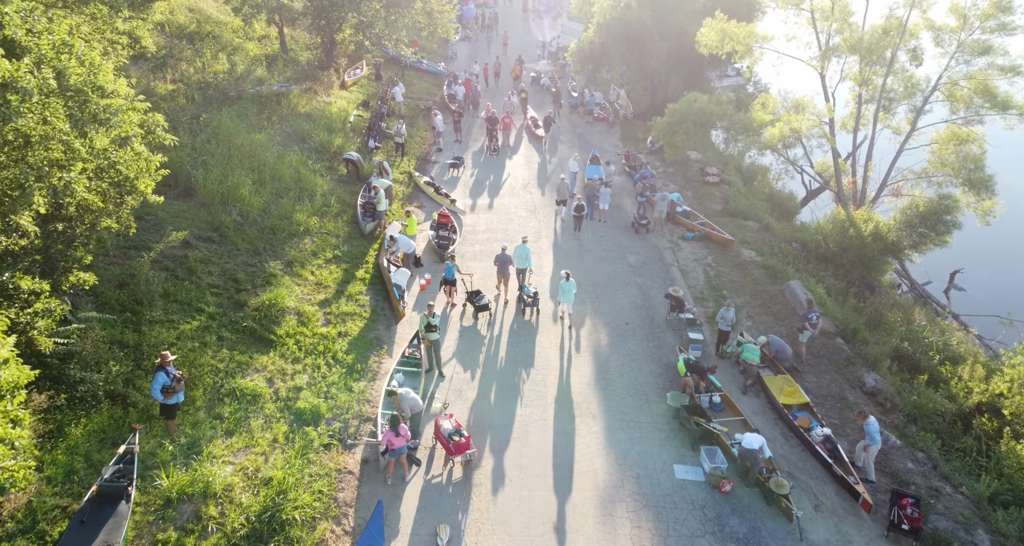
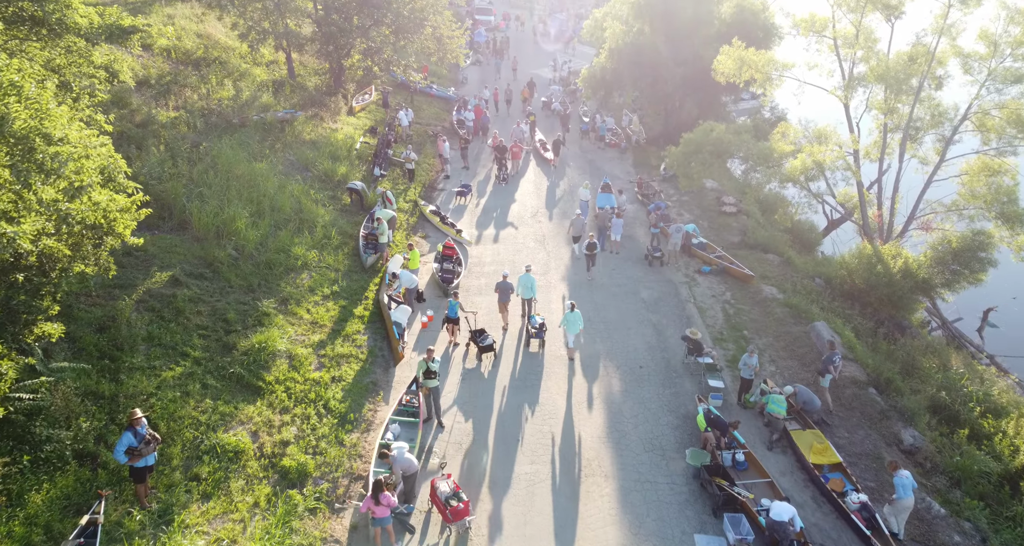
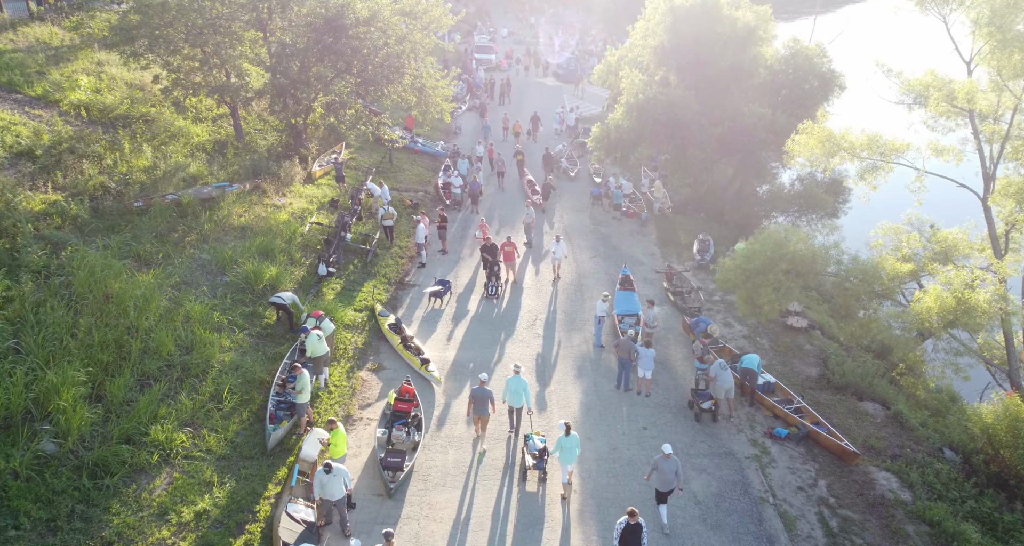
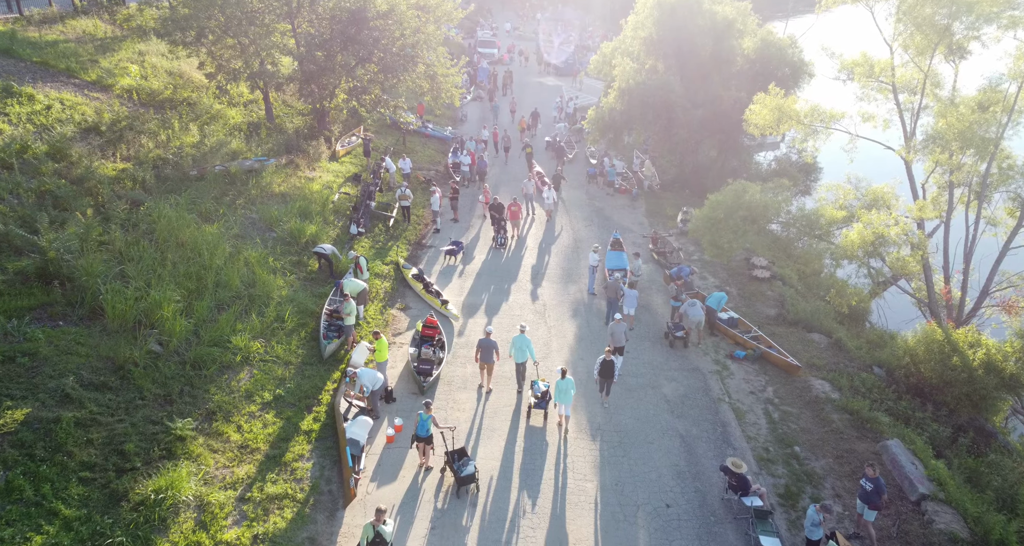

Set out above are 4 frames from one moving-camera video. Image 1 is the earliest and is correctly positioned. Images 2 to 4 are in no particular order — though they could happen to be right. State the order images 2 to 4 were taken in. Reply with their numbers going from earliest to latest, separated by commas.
2, 4, 3
